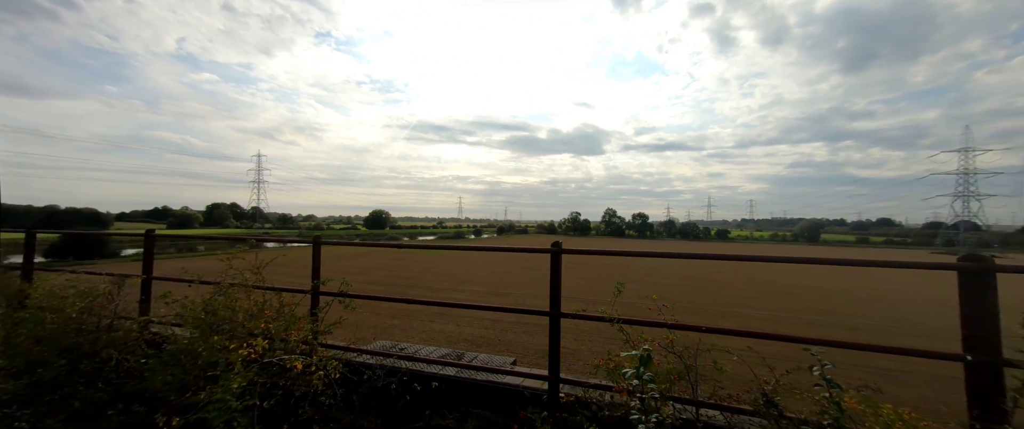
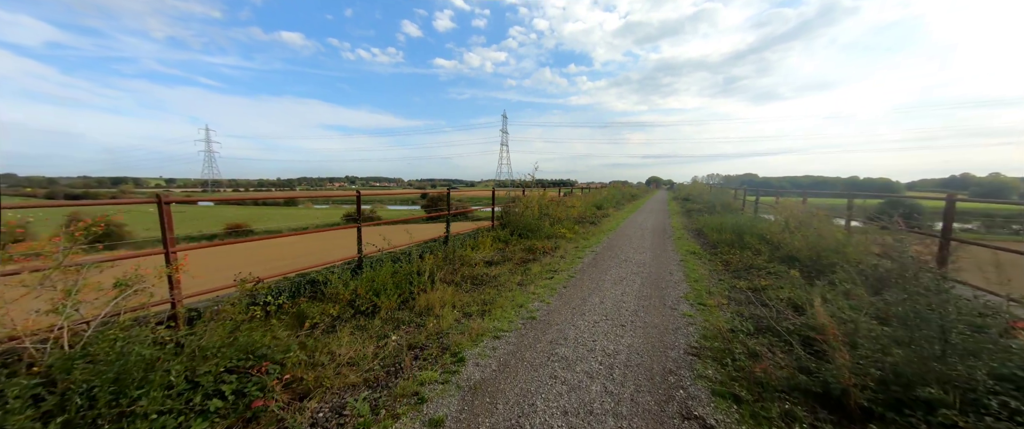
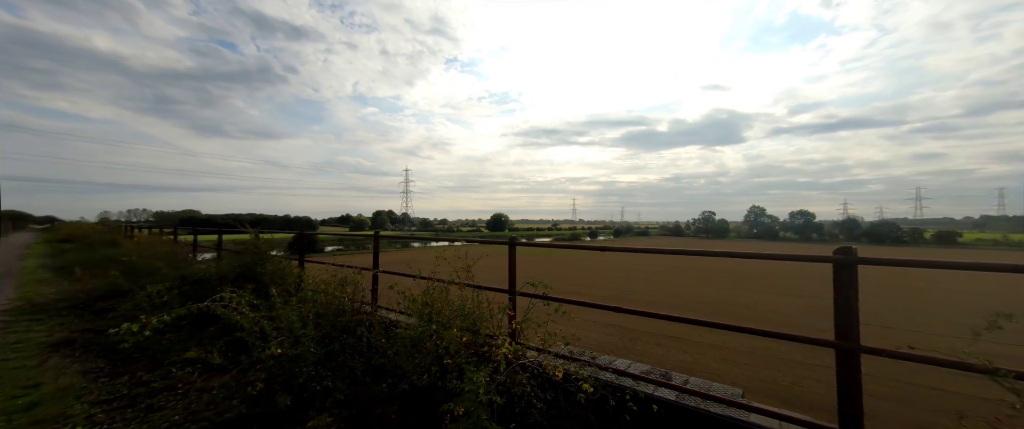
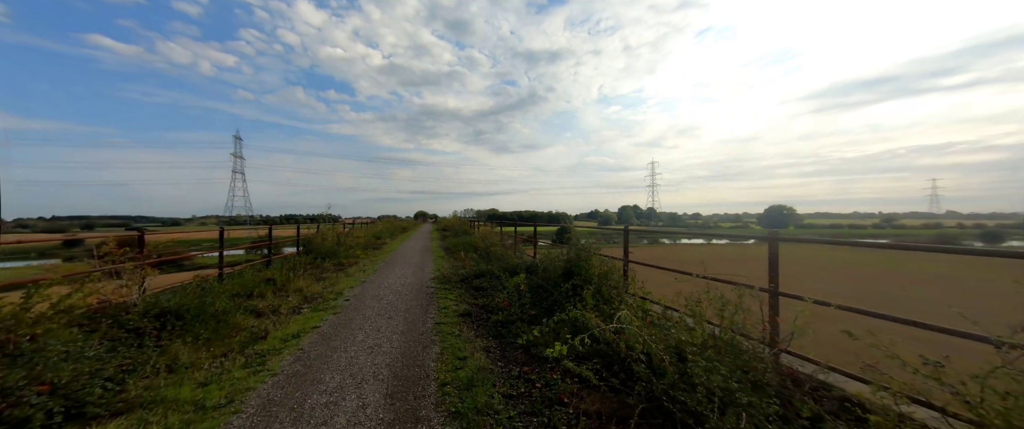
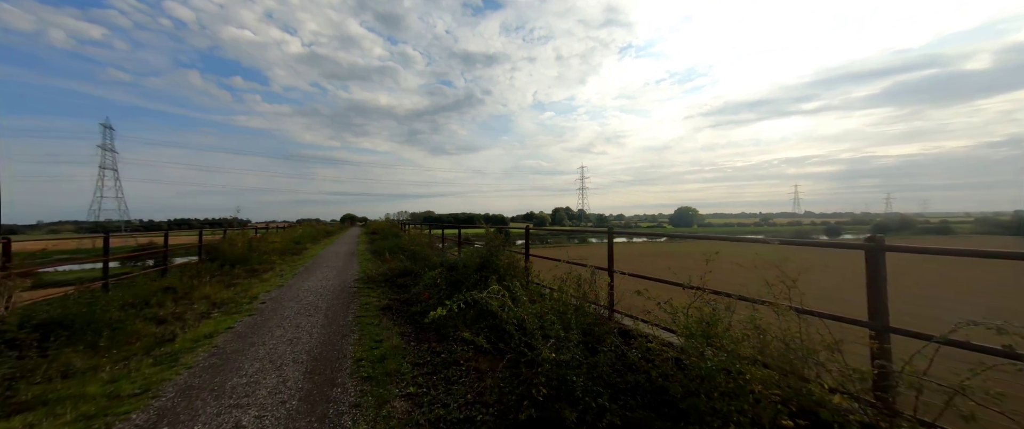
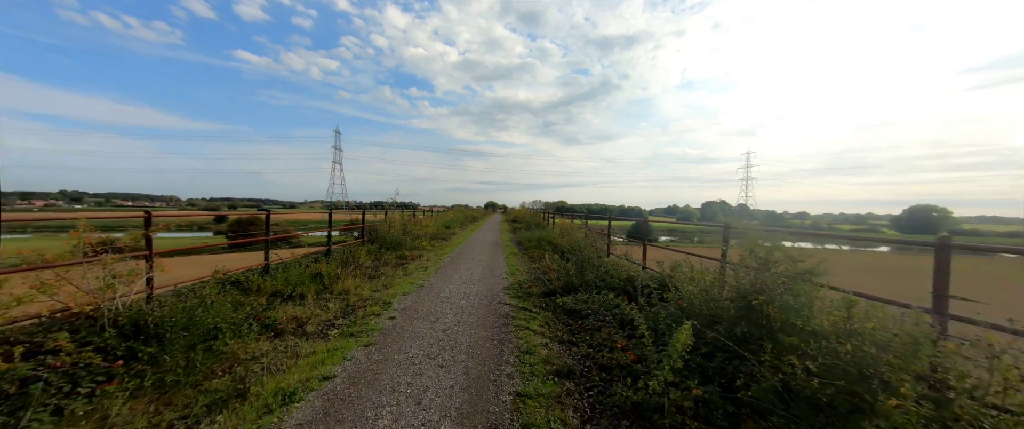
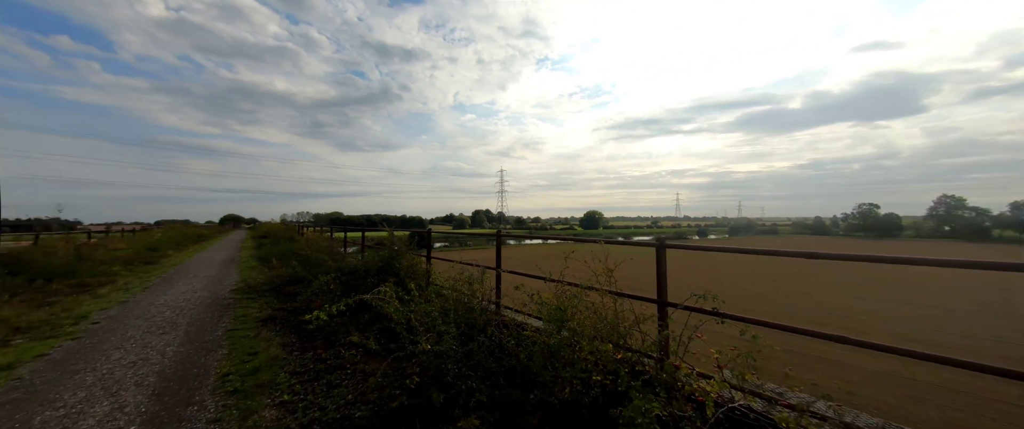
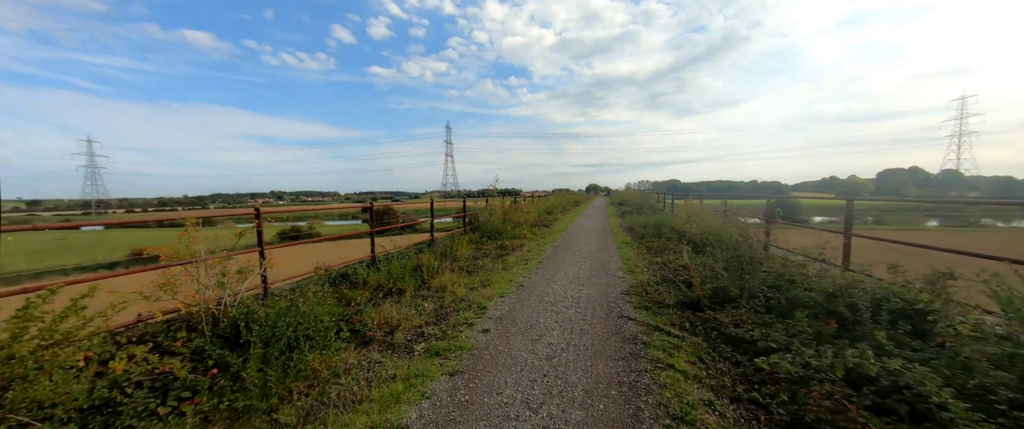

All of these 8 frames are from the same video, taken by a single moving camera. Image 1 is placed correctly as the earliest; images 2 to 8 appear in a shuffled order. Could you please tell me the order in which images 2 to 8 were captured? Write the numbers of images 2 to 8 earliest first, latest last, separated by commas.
3, 7, 5, 4, 6, 8, 2
